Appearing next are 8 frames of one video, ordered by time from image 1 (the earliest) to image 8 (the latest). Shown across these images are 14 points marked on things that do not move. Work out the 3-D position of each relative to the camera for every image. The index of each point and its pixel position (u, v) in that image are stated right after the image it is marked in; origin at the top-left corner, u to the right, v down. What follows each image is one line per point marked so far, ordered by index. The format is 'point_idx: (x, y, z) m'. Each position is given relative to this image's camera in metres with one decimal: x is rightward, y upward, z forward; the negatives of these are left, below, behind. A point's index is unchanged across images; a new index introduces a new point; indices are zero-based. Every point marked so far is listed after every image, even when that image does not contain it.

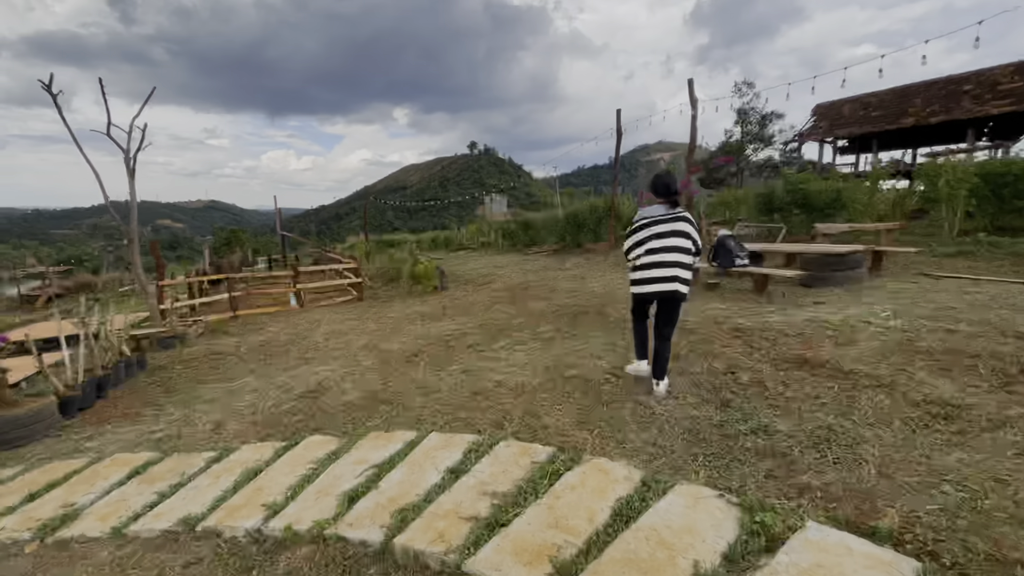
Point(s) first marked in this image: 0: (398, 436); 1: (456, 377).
0: (-0.9, -1.2, +3.7) m
1: (-0.6, -0.9, +5.1) m
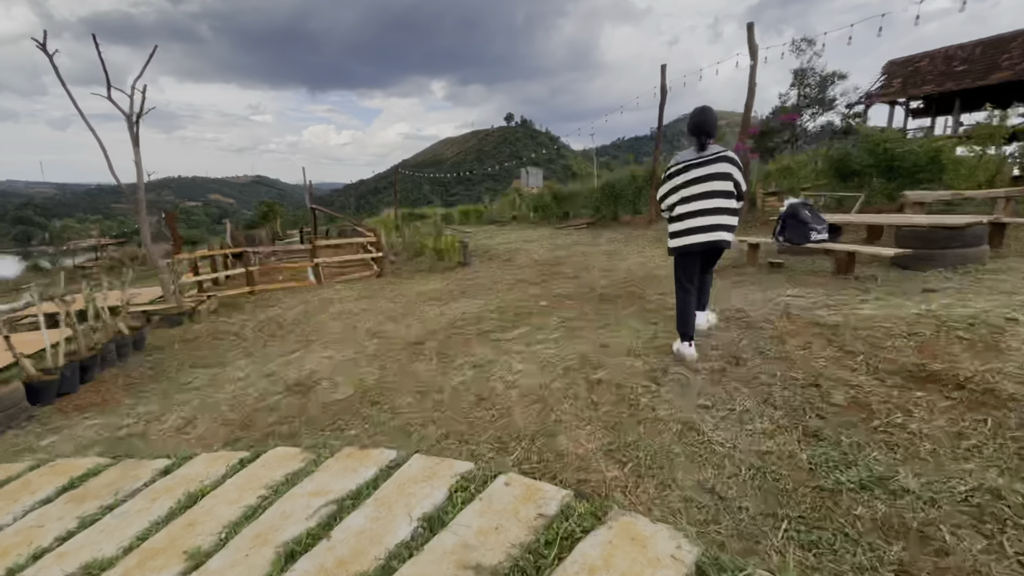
0: (-0.8, -1.0, +3.0) m
1: (-0.4, -0.8, +4.3) m
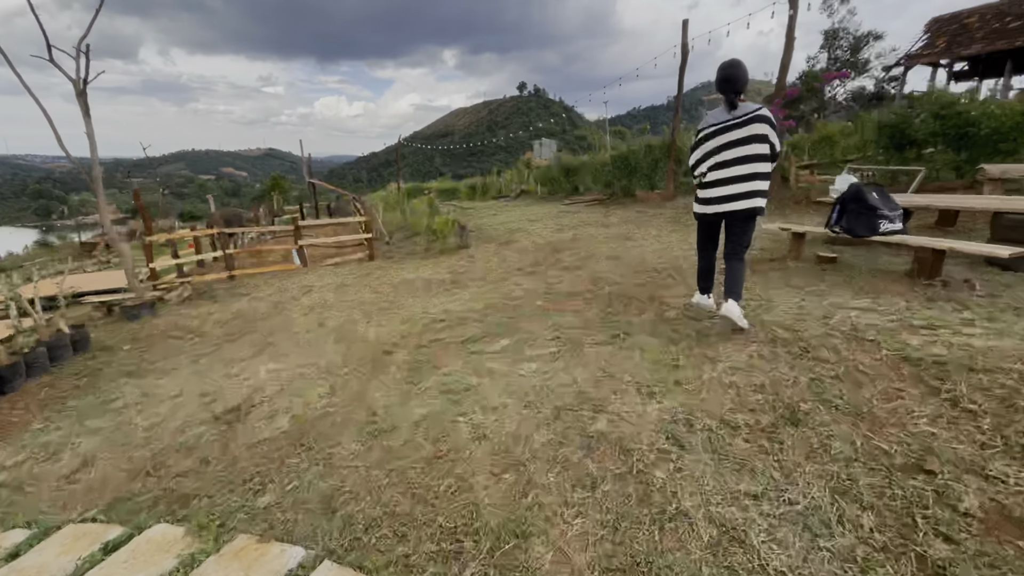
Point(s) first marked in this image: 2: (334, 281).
0: (-1.0, -1.2, +2.1) m
1: (-0.6, -0.8, +3.3) m
2: (-3.2, +0.1, +8.6) m
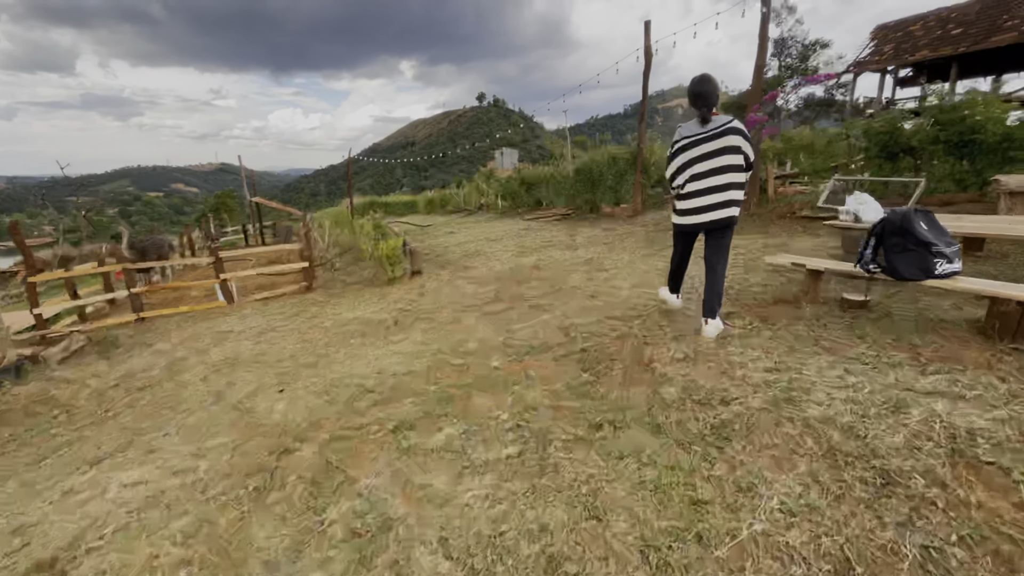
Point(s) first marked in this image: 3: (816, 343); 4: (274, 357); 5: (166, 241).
0: (-1.2, -1.6, +0.9) m
1: (-0.9, -1.3, +2.2) m
2: (-3.9, -0.5, +7.3) m
3: (+1.9, -0.3, +2.9) m
4: (-2.8, -0.8, +5.6) m
5: (-9.1, +1.2, +12.6) m
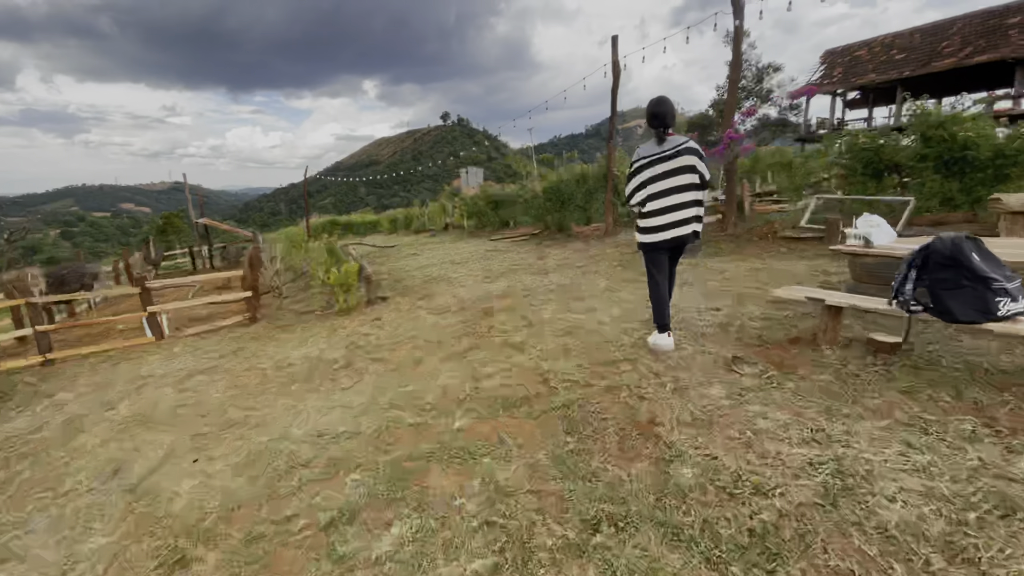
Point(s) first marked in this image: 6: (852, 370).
0: (-1.2, -1.8, +0.1) m
1: (-1.0, -1.5, +1.5) m
2: (-4.3, -1.0, +6.4) m
3: (+1.7, -0.6, +2.4) m
4: (-3.1, -1.2, +4.7) m
5: (-9.9, +0.5, +11.3) m
6: (+1.9, -0.5, +2.7) m
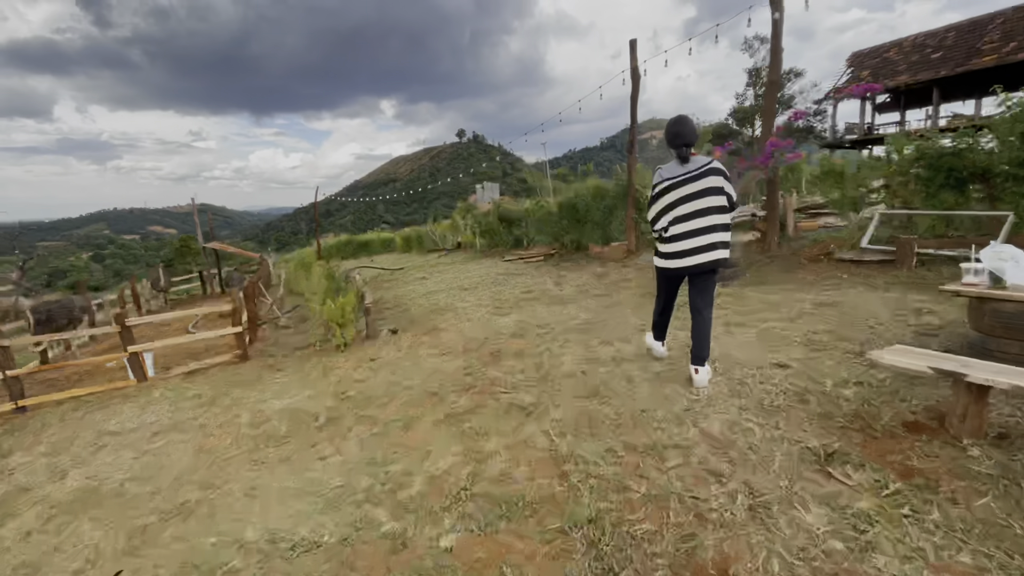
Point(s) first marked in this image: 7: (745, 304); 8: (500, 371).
0: (-1.3, -2.1, -0.7) m
1: (-1.0, -1.8, +0.6) m
2: (-4.2, -1.5, +5.7) m
3: (+1.7, -0.8, +1.5) m
4: (-3.0, -1.6, +3.9) m
5: (-9.6, -0.3, +10.8) m
6: (+1.9, -0.7, +1.7) m
7: (+2.3, -0.2, +4.7) m
8: (-0.1, -0.8, +4.5) m
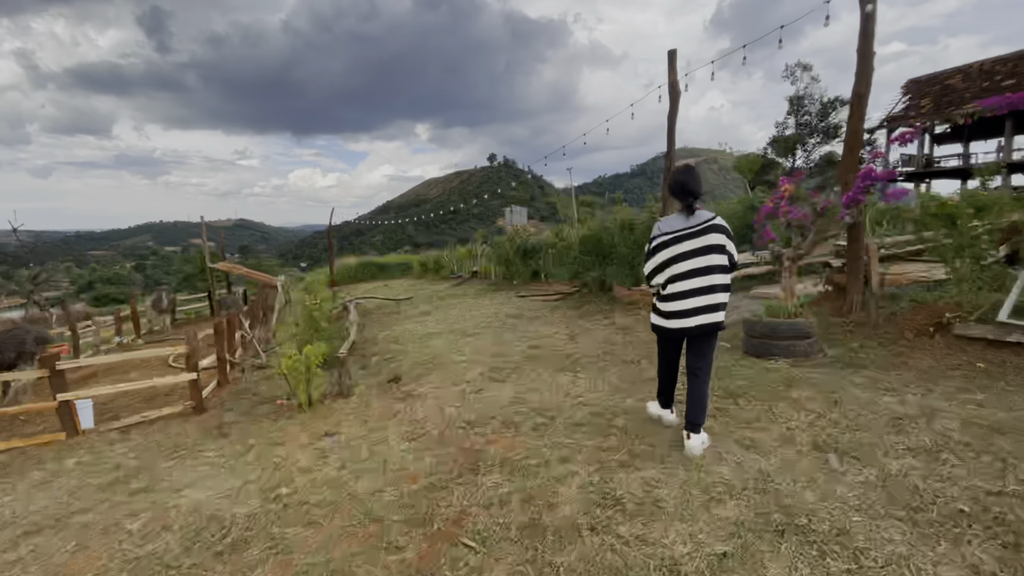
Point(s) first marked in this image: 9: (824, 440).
0: (-1.7, -2.3, -2.1) m
1: (-1.4, -2.1, -0.8) m
2: (-4.3, -2.0, +4.4) m
3: (+1.4, -1.3, 0.0) m
4: (-3.2, -2.0, +2.6) m
5: (-9.3, -0.8, +9.9) m
6: (+1.6, -1.2, +0.2) m
7: (+2.2, -0.8, +3.2) m
8: (-0.2, -1.3, +3.1) m
9: (+1.9, -0.9, +2.8) m
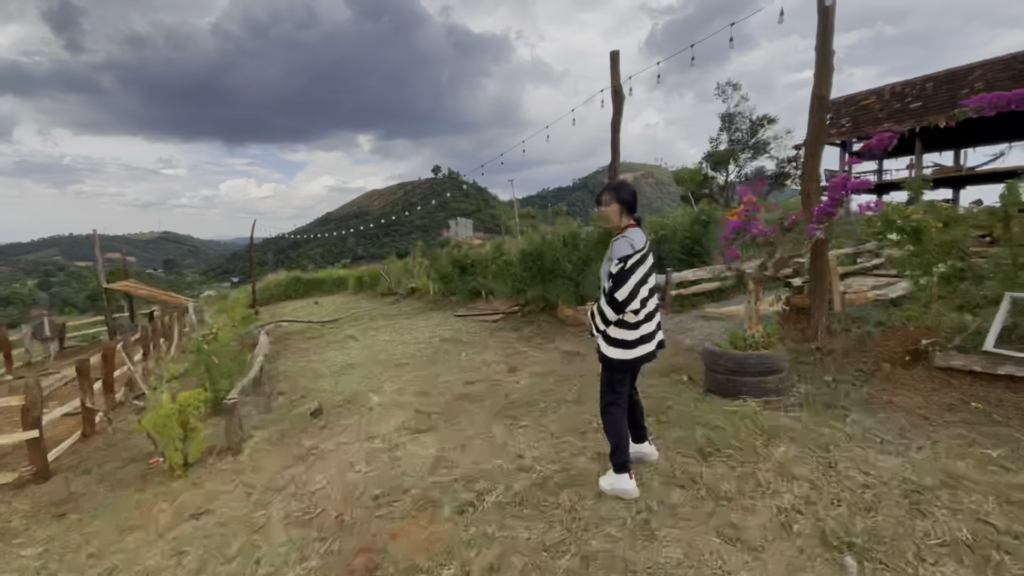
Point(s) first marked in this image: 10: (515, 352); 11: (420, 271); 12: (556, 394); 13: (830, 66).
0: (-1.5, -2.4, -3.2) m
1: (-1.3, -2.3, -1.9) m
2: (-4.8, -2.3, +3.0) m
3: (+1.3, -1.4, -0.8) m
4: (-3.5, -2.3, +1.4) m
5: (-10.5, -1.3, +8.0) m
6: (+1.5, -1.3, -0.5) m
7: (+1.7, -1.0, +2.6) m
8: (-0.7, -1.5, +2.1) m
9: (+1.5, -1.1, +2.1) m
10: (0.0, -0.9, +6.6) m
11: (-3.3, +0.7, +17.1) m
12: (+0.4, -1.0, +4.6) m
13: (+2.9, +2.0, +4.4) m
